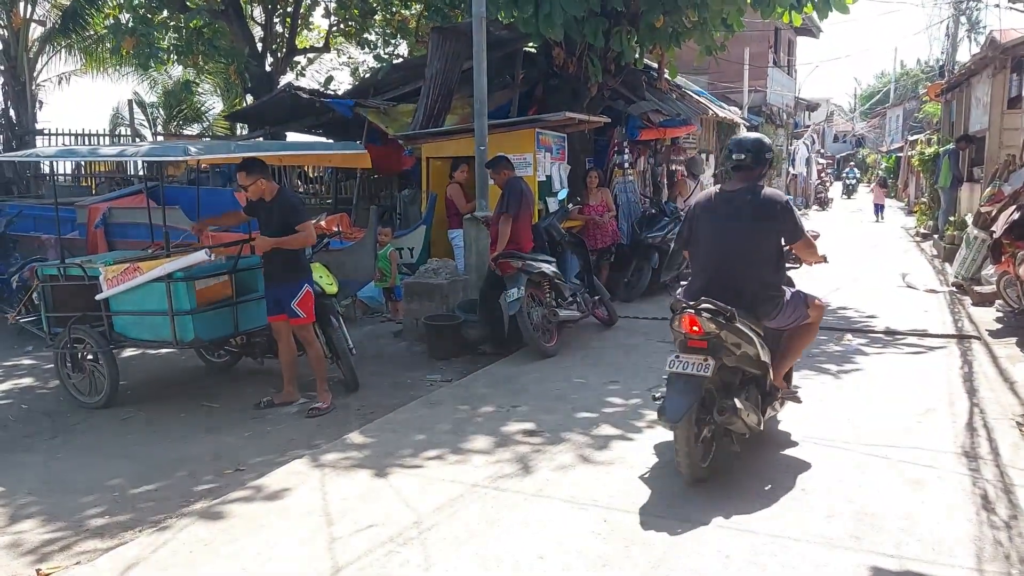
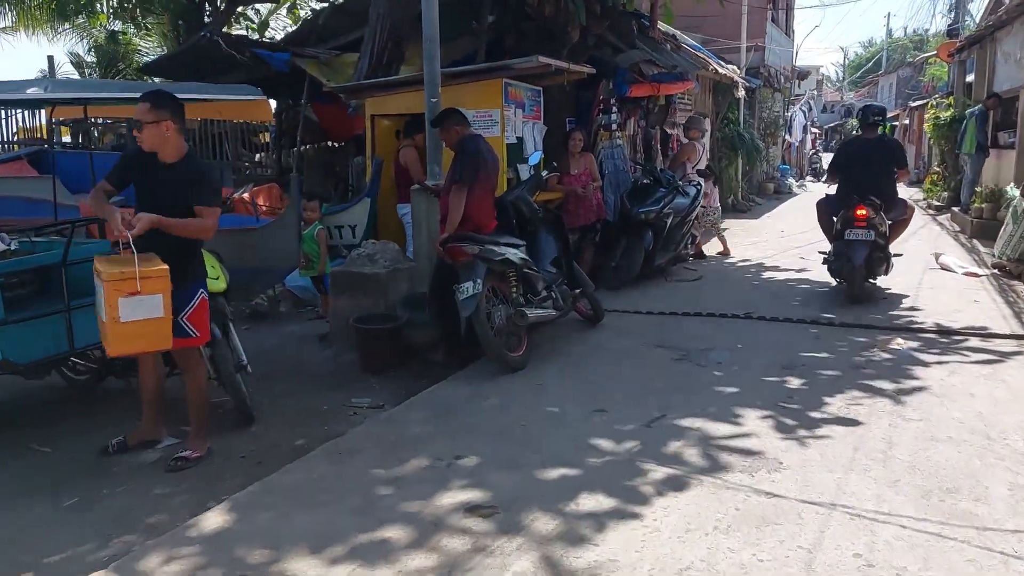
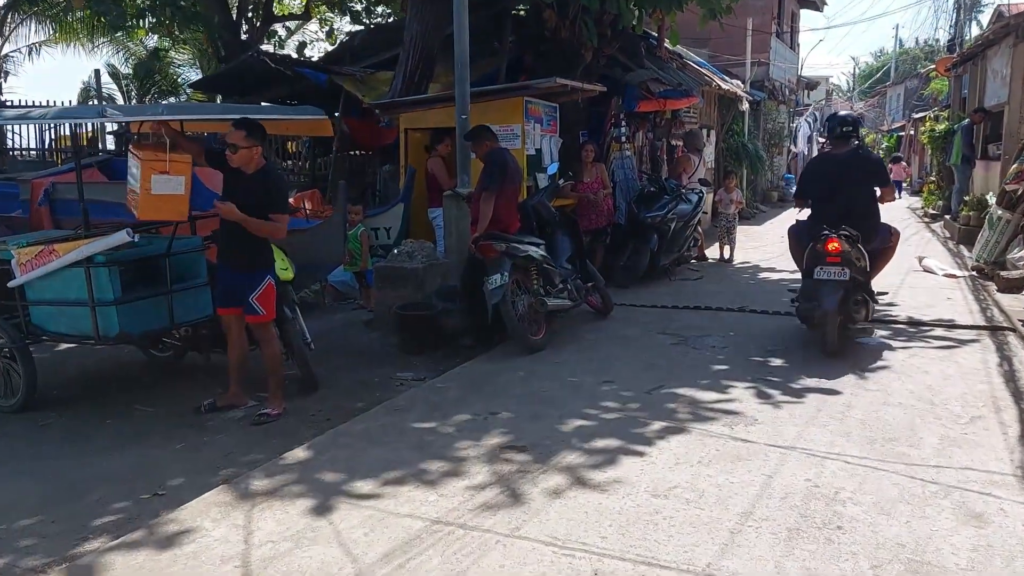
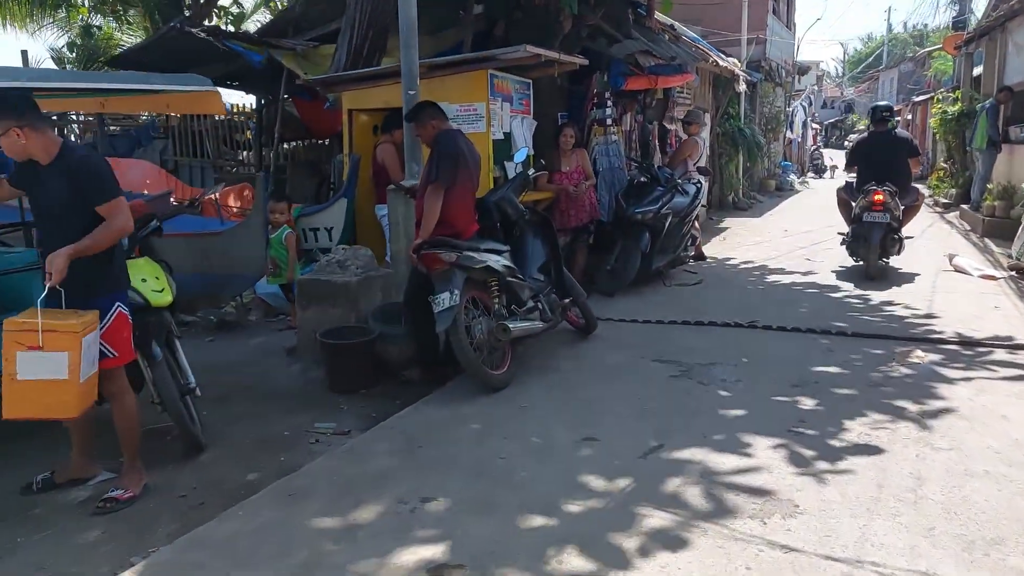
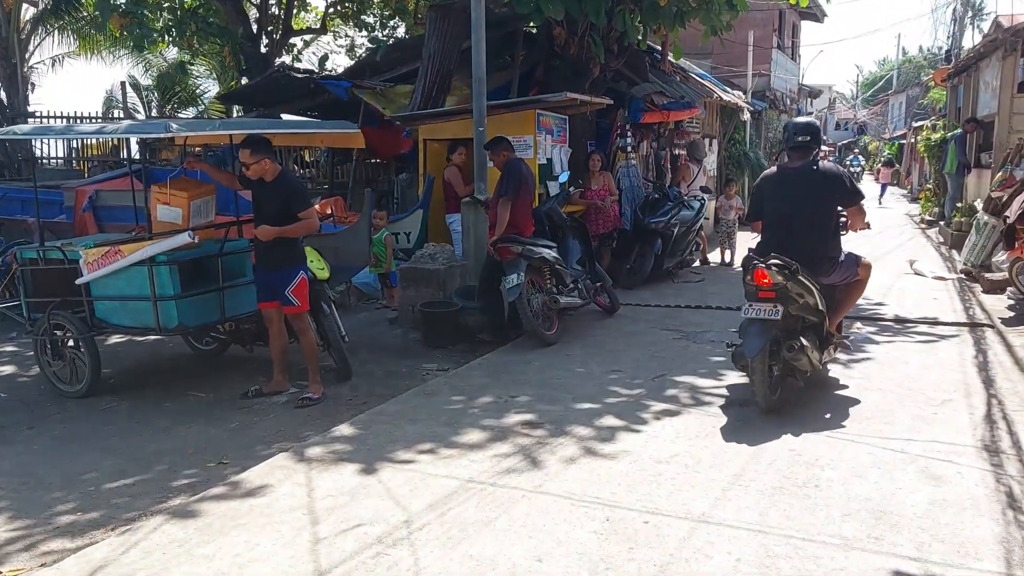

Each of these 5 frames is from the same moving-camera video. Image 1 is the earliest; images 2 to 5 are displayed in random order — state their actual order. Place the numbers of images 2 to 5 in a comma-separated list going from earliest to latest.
5, 3, 2, 4
